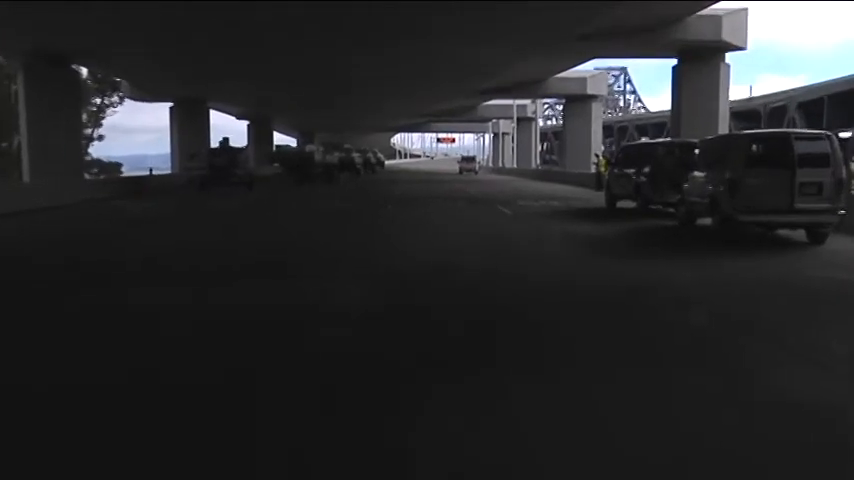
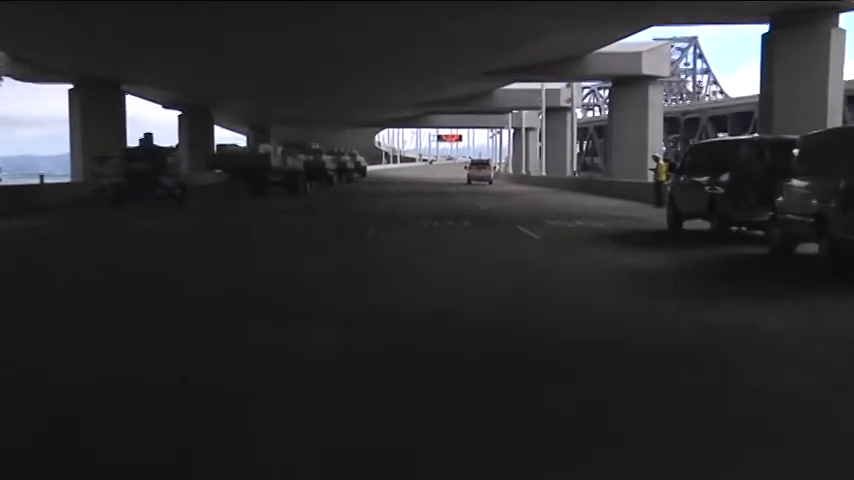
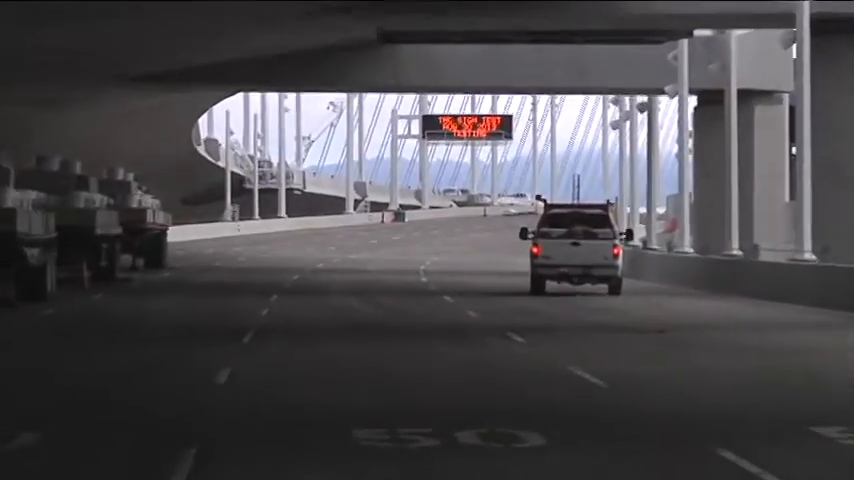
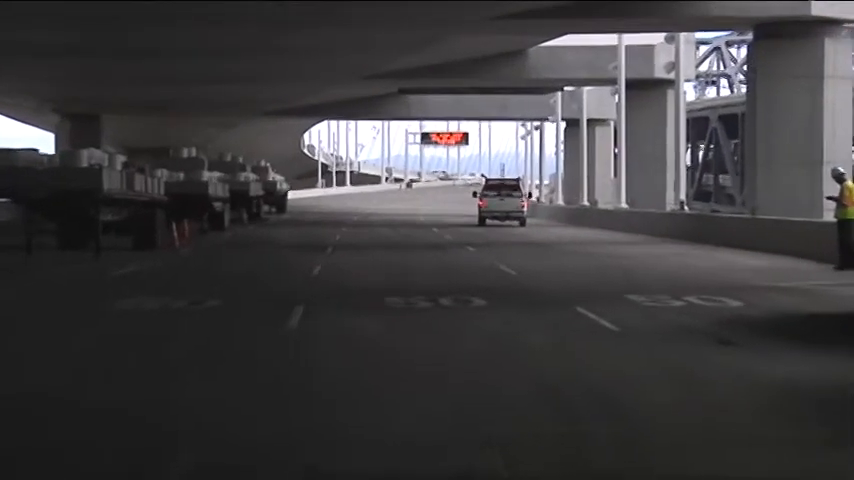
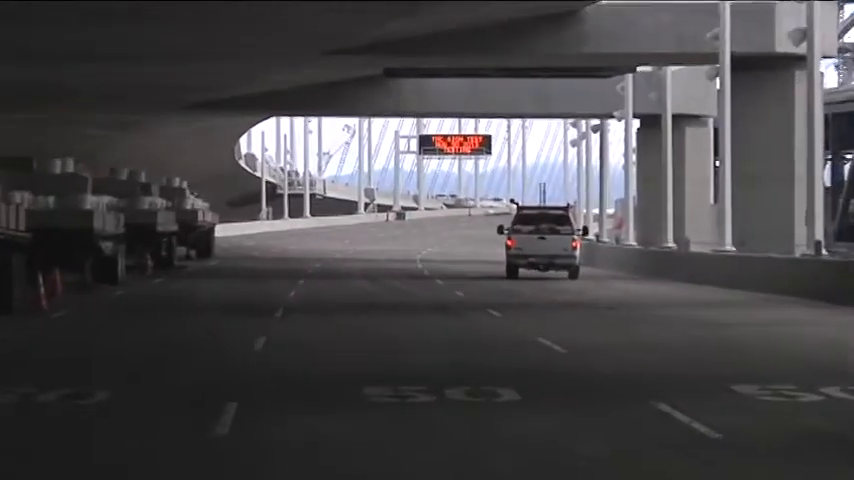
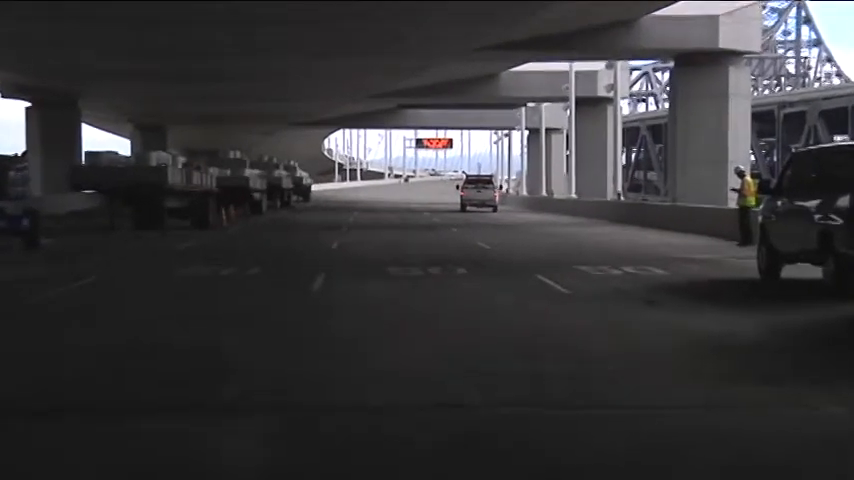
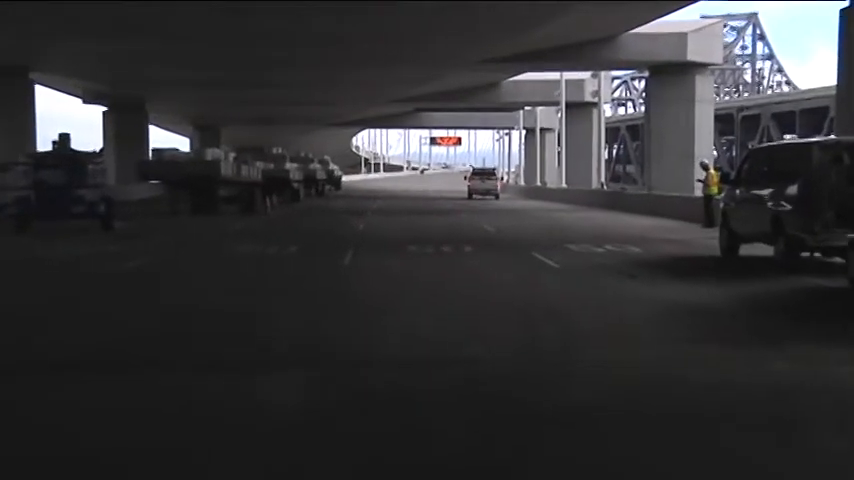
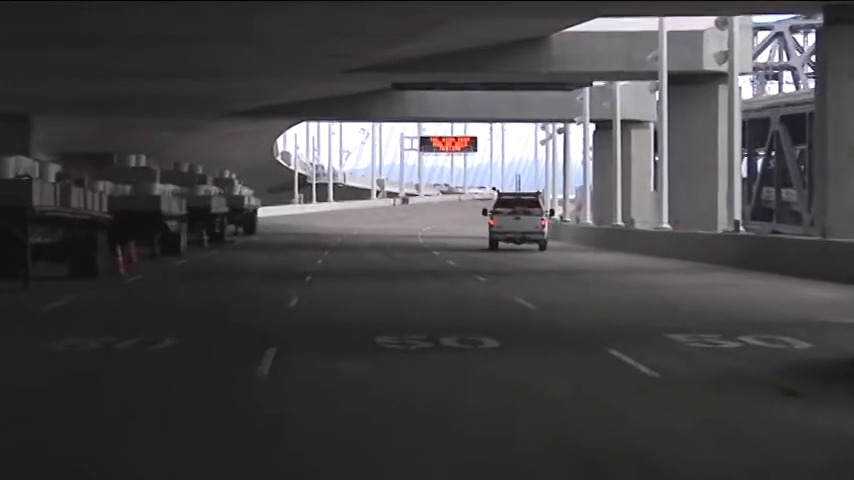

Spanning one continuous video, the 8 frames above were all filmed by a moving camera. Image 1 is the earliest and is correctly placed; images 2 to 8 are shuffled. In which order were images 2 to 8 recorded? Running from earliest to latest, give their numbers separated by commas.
2, 7, 6, 4, 8, 5, 3
